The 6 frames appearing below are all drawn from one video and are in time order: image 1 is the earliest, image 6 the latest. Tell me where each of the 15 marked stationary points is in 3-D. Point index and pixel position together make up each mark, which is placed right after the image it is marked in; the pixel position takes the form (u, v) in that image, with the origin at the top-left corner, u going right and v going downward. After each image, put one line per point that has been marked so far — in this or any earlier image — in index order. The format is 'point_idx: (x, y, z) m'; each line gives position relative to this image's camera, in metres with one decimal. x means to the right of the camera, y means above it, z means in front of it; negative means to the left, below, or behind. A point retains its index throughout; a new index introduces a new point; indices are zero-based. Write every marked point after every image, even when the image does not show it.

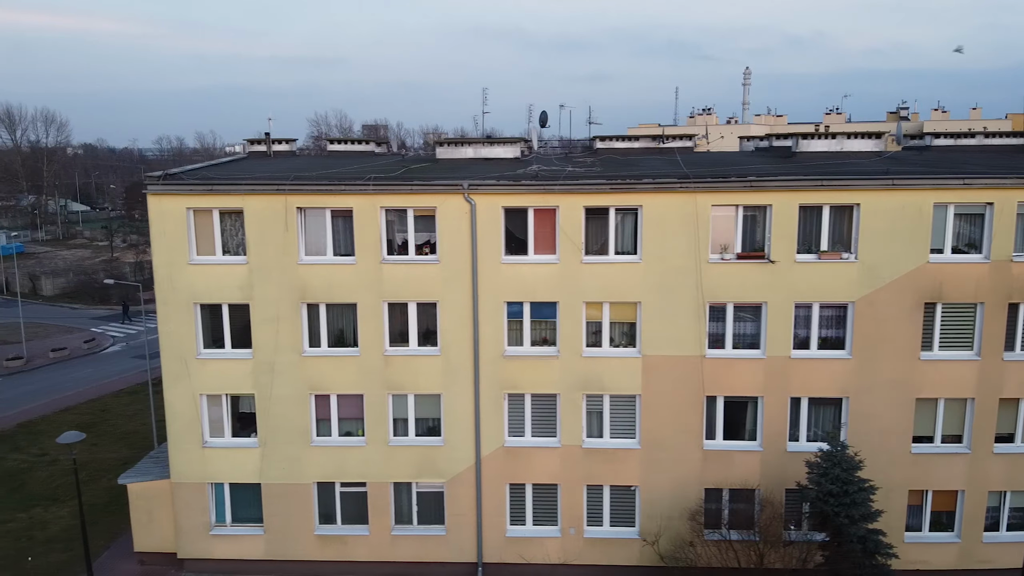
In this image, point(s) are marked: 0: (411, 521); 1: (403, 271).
0: (-4.1, -9.6, +19.5) m
1: (-4.3, +0.7, +18.2) m
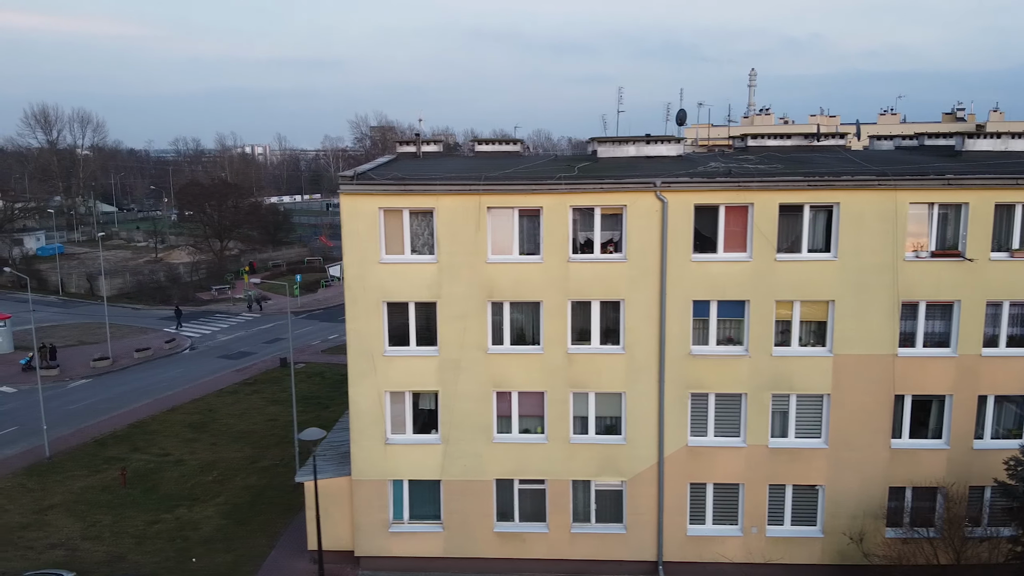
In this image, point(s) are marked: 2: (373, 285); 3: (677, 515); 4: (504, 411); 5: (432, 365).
0: (+3.2, -9.5, +19.4) m
1: (+3.0, +0.7, +18.2) m
2: (-5.5, +0.1, +18.3) m
3: (+6.7, -9.2, +19.0) m
4: (-0.4, -5.0, +19.0) m
5: (-3.3, -3.1, +18.6) m
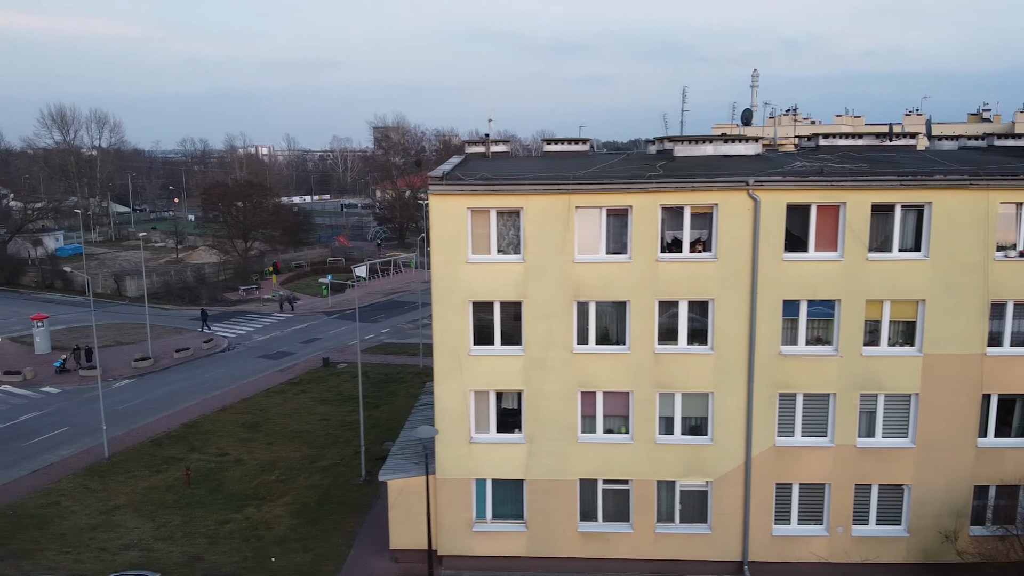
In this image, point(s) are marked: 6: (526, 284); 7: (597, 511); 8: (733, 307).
0: (+6.6, -9.5, +19.4) m
1: (+6.5, +0.7, +18.2) m
2: (-2.1, +0.2, +18.3) m
3: (+10.1, -9.2, +19.0) m
4: (+3.1, -5.0, +19.0) m
5: (+0.2, -3.1, +18.6) m
6: (+0.5, +0.2, +18.2) m
7: (+3.5, -9.2, +19.4) m
8: (+8.5, -0.8, +18.3) m
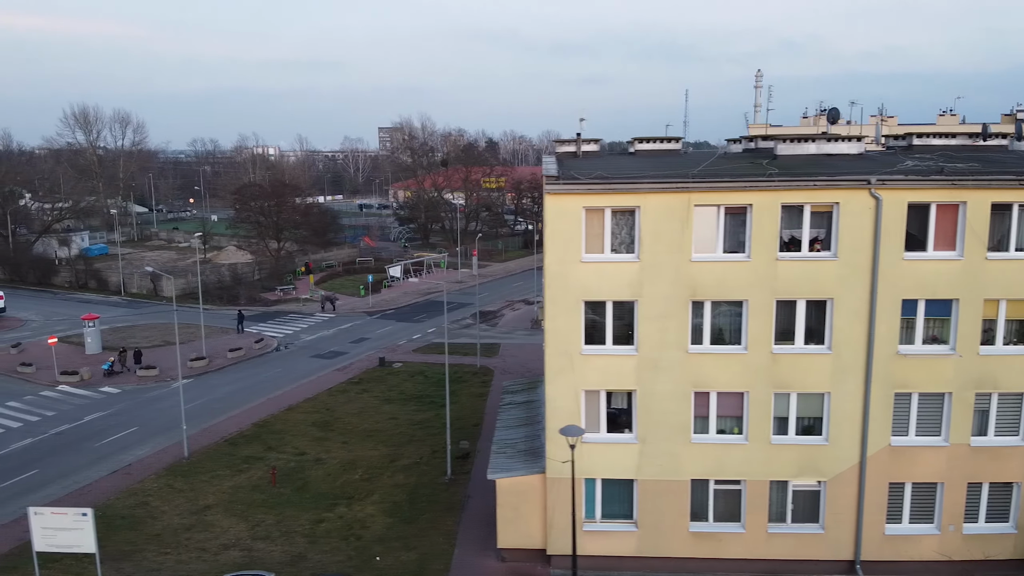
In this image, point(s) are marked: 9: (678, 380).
0: (+11.2, -9.5, +19.4) m
1: (+11.0, +0.8, +18.2) m
2: (+2.5, +0.2, +18.2) m
3: (+14.7, -9.1, +19.0) m
4: (+7.7, -5.0, +19.0) m
5: (+4.7, -3.0, +18.5) m
6: (+5.1, +0.2, +18.2) m
7: (+8.1, -9.2, +19.4) m
8: (+13.1, -0.7, +18.3) m
9: (+6.6, -3.6, +18.6) m
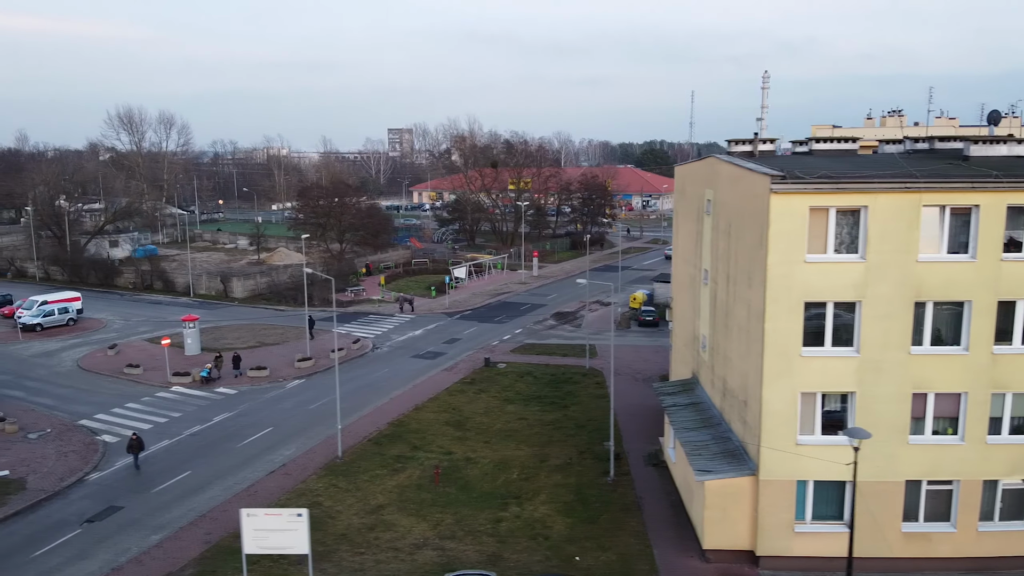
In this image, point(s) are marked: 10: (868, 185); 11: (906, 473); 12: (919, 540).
0: (+19.9, -9.5, +19.5) m
1: (+19.8, +0.7, +18.3) m
2: (+11.2, +0.2, +18.4) m
3: (+23.4, -9.2, +19.1) m
4: (+16.4, -5.0, +19.1) m
5: (+13.5, -3.1, +18.6) m
6: (+13.8, +0.2, +18.3) m
7: (+16.8, -9.2, +19.5) m
8: (+21.8, -0.8, +18.4) m
9: (+15.4, -3.7, +18.7) m
10: (+13.6, +3.9, +18.0) m
11: (+16.0, -7.5, +19.1) m
12: (+16.8, -10.4, +19.4) m
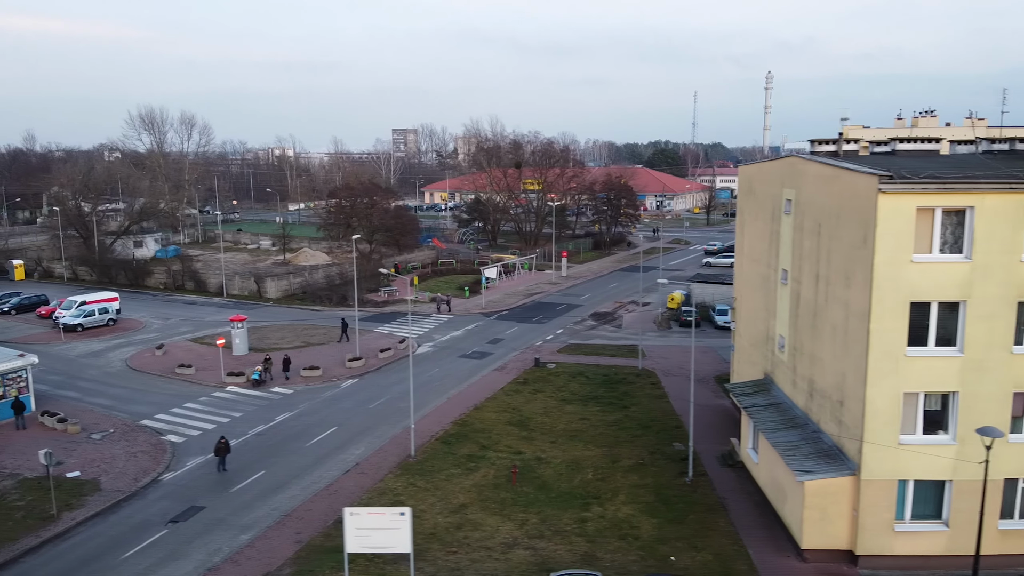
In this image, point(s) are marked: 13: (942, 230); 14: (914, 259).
0: (+24.2, -9.5, +19.6) m
1: (+24.0, +0.7, +18.4) m
2: (+15.4, +0.1, +18.5) m
3: (+27.6, -9.2, +19.2) m
4: (+20.6, -5.0, +19.2) m
5: (+17.7, -3.1, +18.7) m
6: (+18.0, +0.1, +18.4) m
7: (+21.0, -9.2, +19.6) m
8: (+26.0, -0.8, +18.5) m
9: (+19.6, -3.7, +18.8) m
10: (+17.8, +3.9, +18.1) m
11: (+20.2, -7.5, +19.2) m
12: (+21.0, -10.4, +19.5) m
13: (+17.0, +2.3, +18.6) m
14: (+15.7, +1.1, +18.4) m
